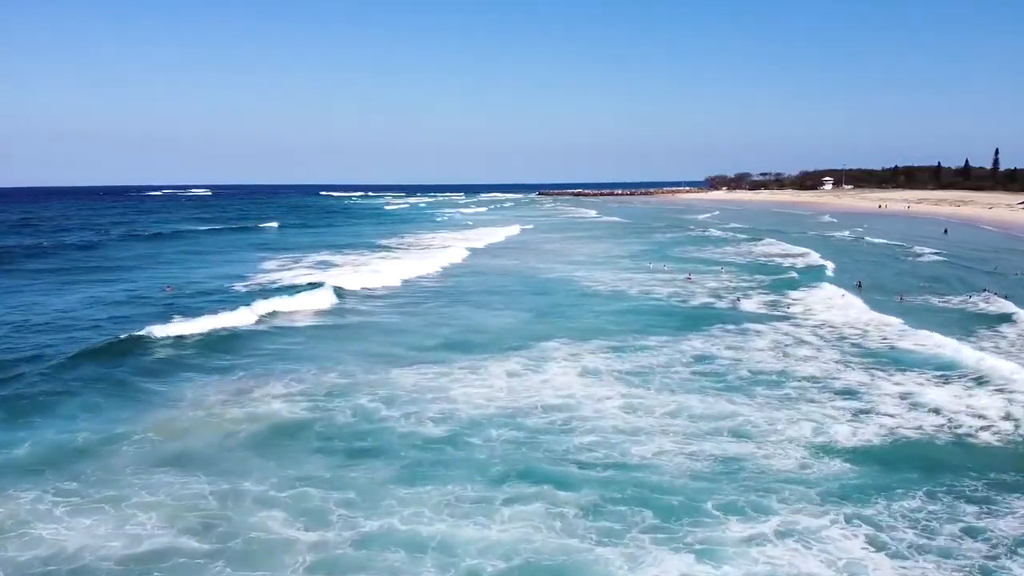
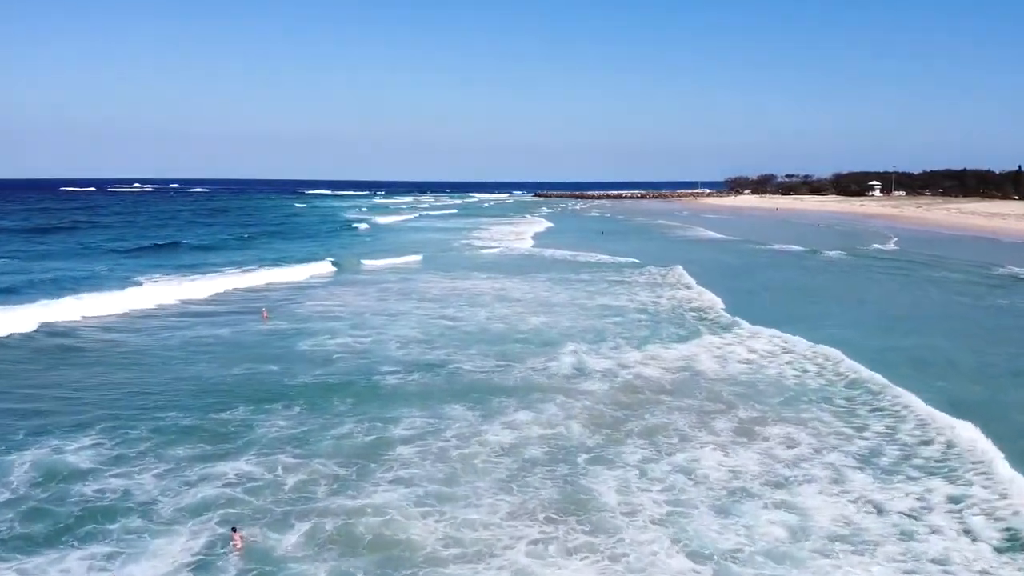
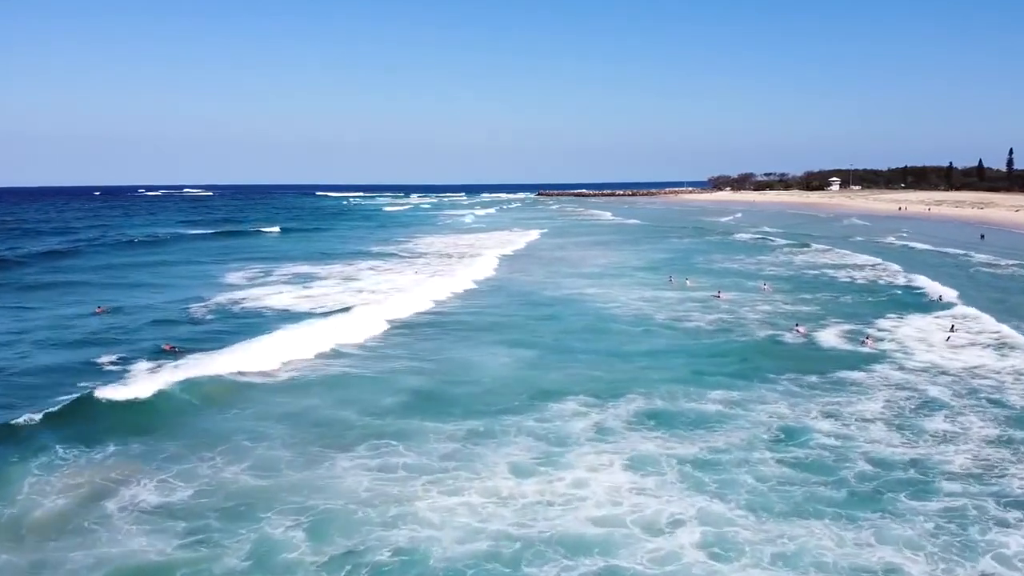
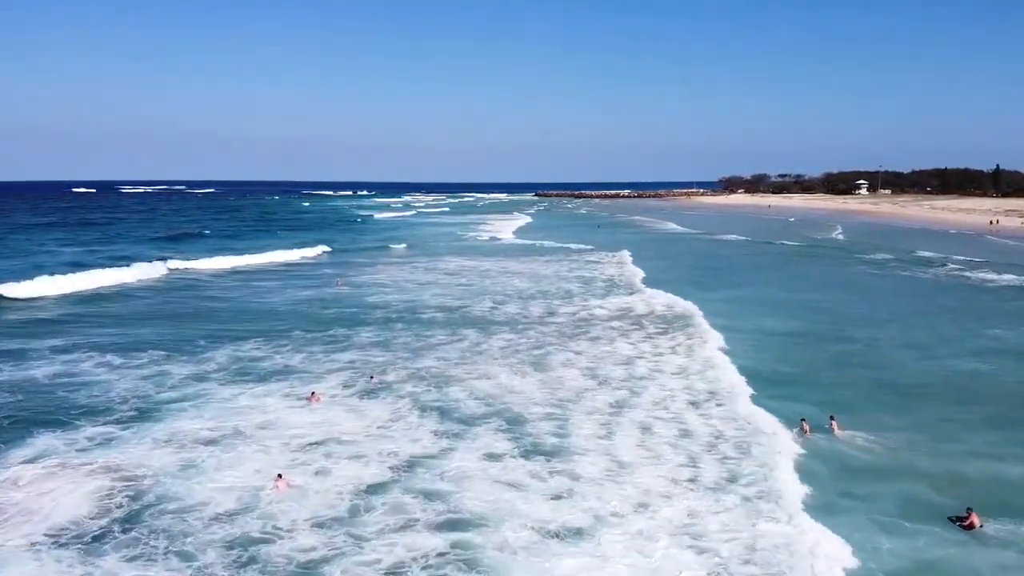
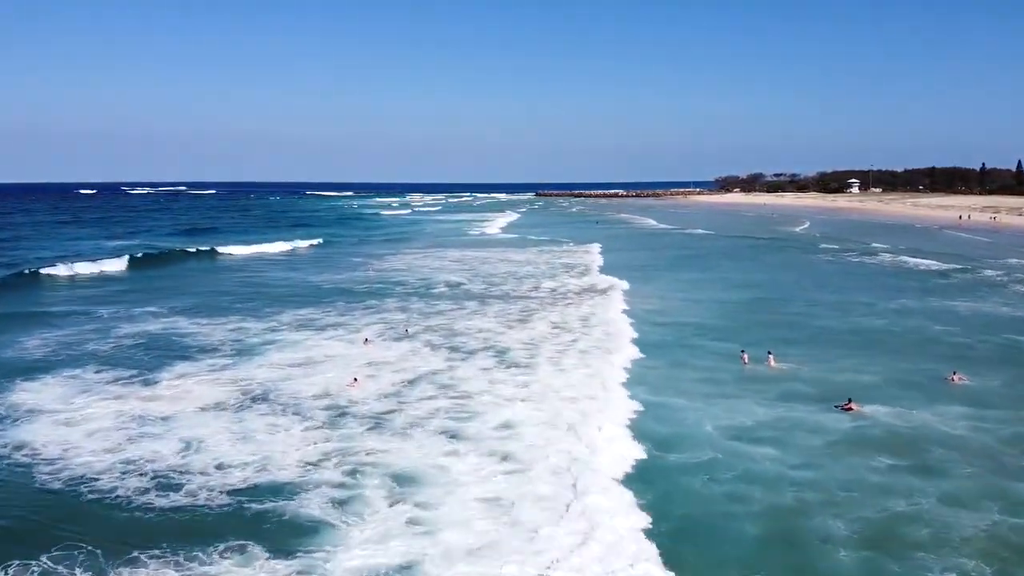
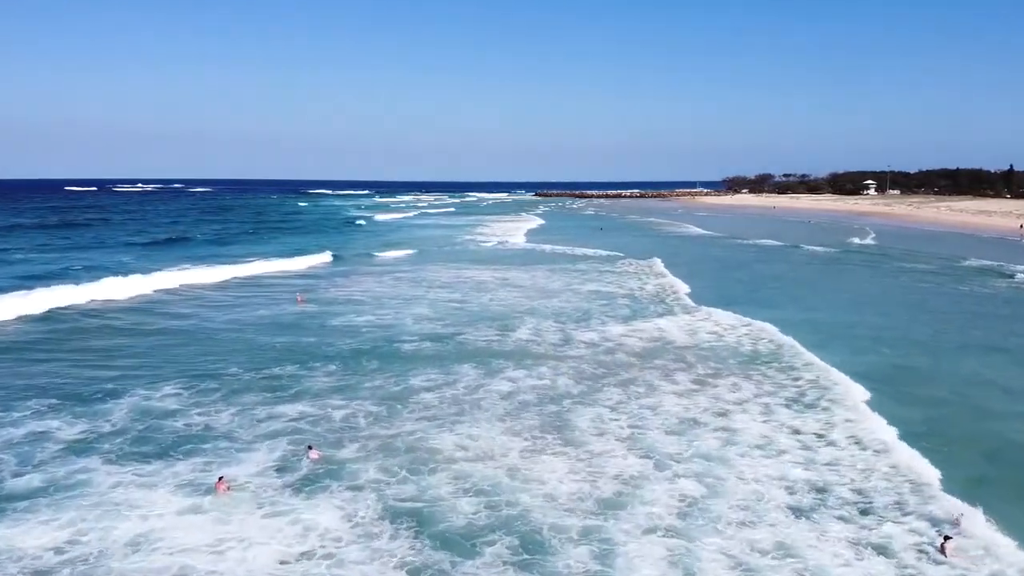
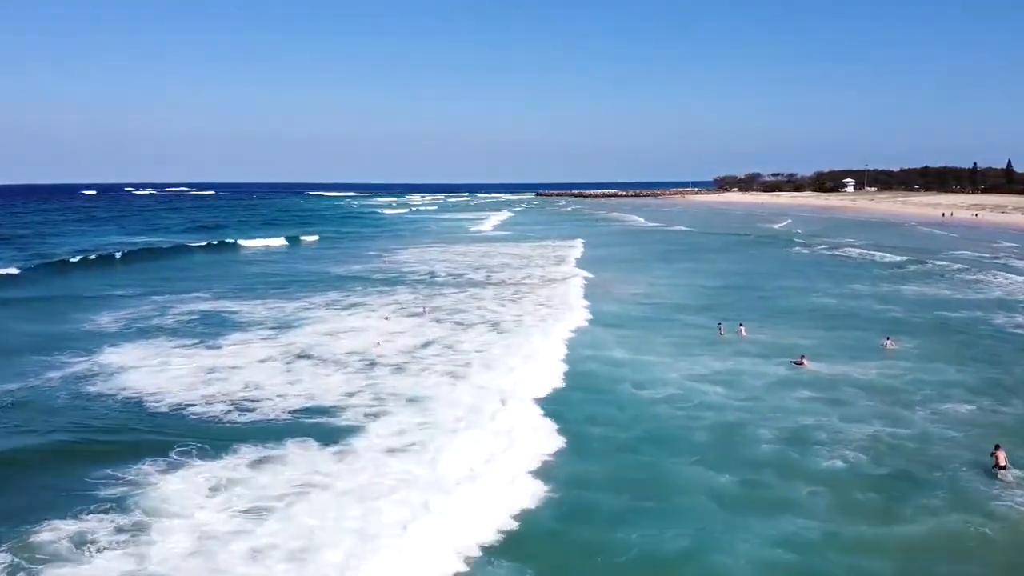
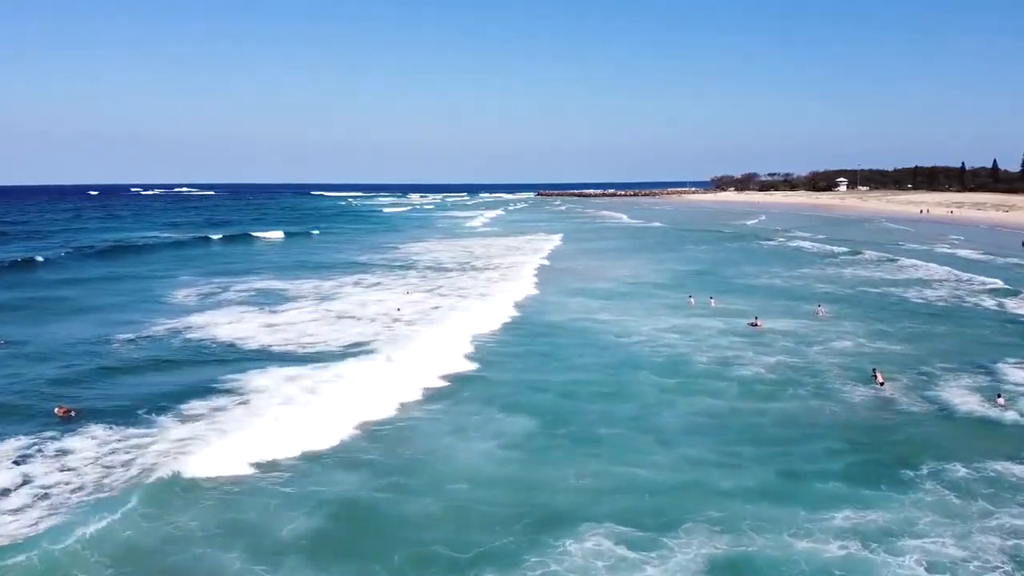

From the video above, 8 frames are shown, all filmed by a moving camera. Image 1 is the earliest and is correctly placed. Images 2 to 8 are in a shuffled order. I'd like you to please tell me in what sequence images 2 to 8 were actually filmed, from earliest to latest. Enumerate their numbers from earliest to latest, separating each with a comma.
3, 8, 7, 5, 4, 6, 2
